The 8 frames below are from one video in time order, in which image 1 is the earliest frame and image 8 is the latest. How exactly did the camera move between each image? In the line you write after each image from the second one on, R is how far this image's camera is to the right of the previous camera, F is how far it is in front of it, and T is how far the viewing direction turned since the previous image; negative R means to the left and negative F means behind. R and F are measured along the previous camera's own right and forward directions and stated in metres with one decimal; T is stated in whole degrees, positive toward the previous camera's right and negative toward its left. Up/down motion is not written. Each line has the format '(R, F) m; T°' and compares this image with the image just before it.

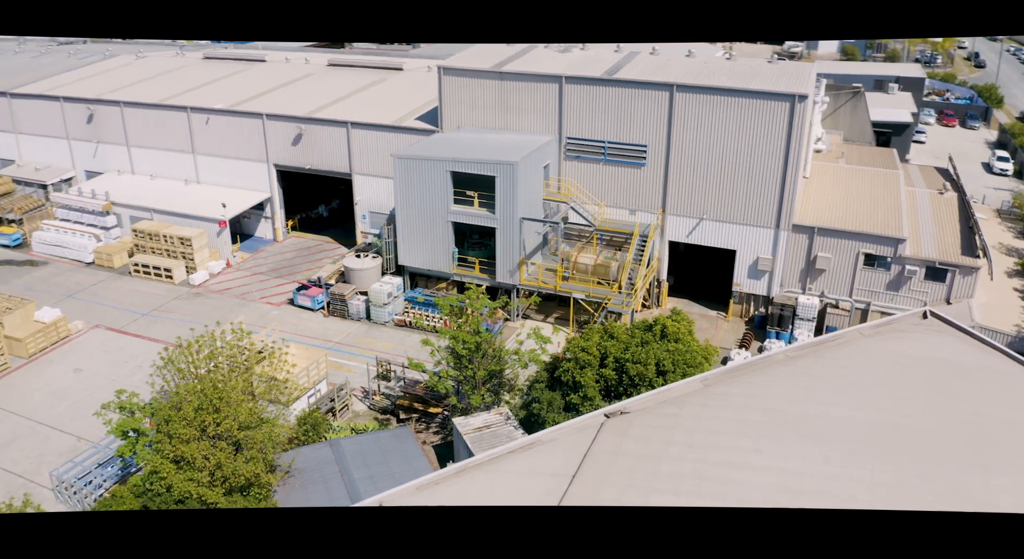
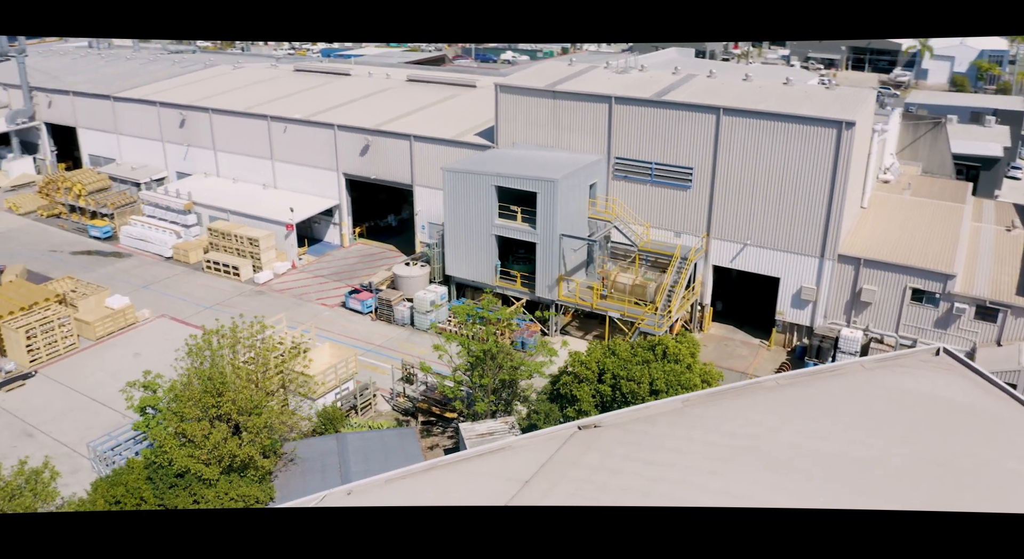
(+0.8, -0.1) m; -6°
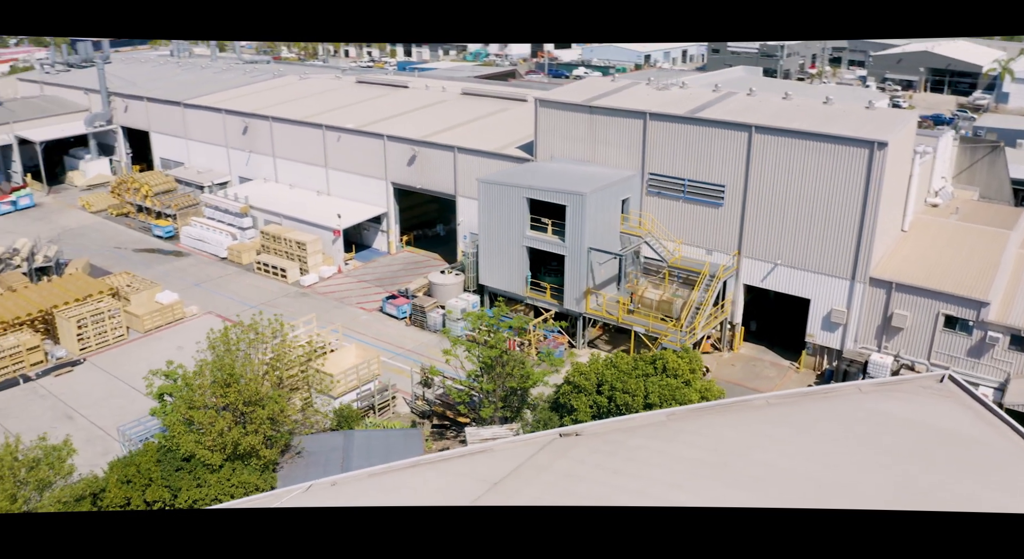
(+0.6, -0.1) m; -5°
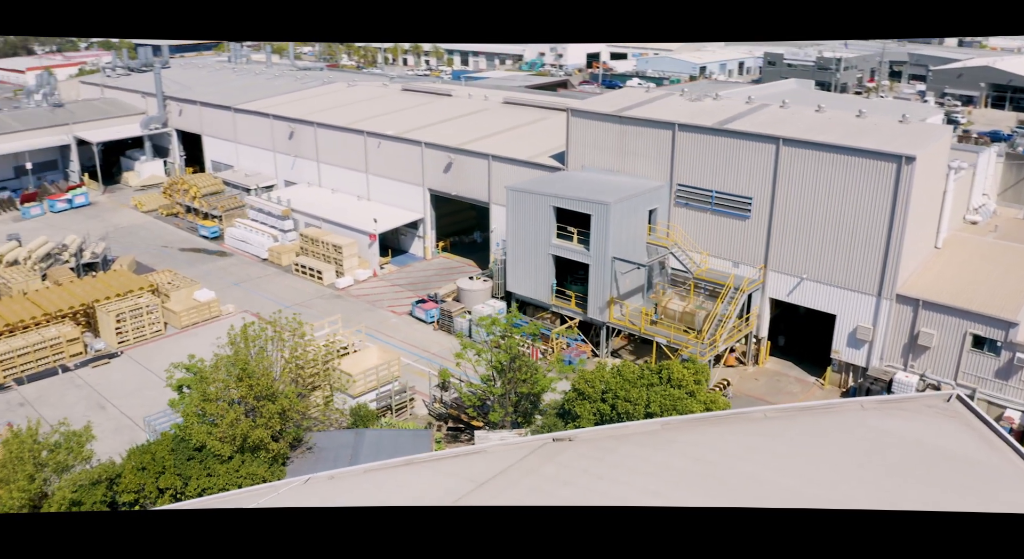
(+0.4, -0.1) m; -3°
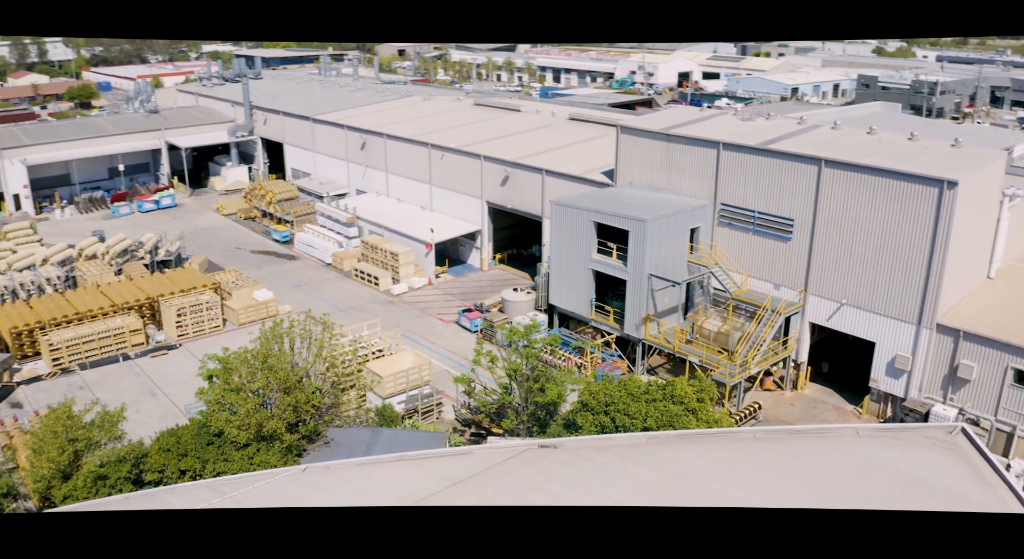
(+0.7, -0.2) m; -6°
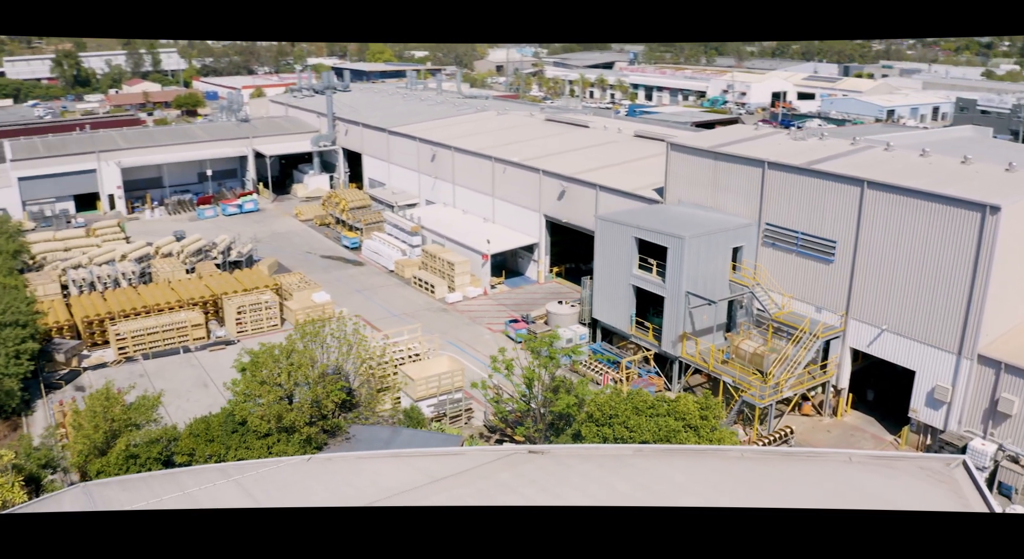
(+0.7, -0.2) m; -6°
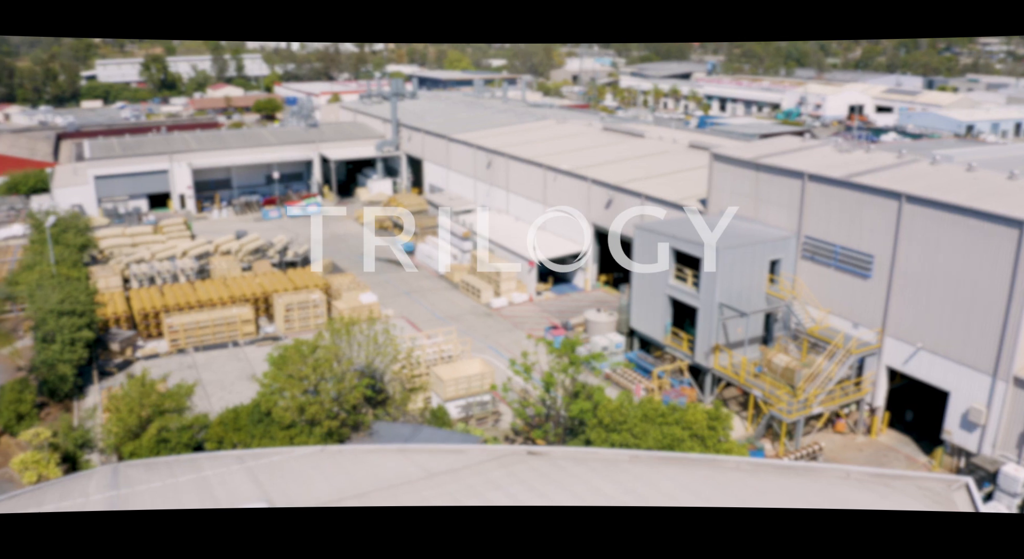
(+0.6, -0.2) m; -5°
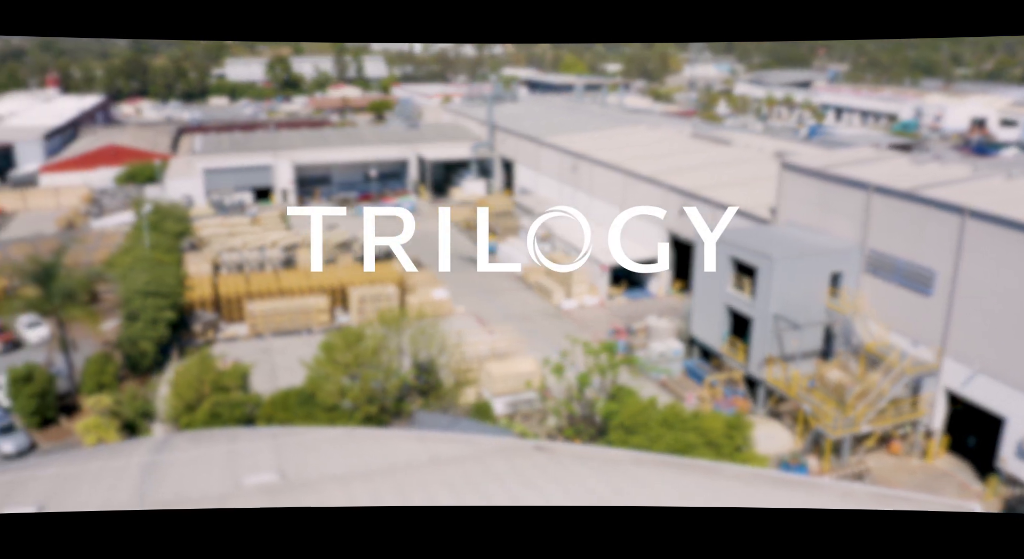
(+0.8, -0.2) m; -7°
